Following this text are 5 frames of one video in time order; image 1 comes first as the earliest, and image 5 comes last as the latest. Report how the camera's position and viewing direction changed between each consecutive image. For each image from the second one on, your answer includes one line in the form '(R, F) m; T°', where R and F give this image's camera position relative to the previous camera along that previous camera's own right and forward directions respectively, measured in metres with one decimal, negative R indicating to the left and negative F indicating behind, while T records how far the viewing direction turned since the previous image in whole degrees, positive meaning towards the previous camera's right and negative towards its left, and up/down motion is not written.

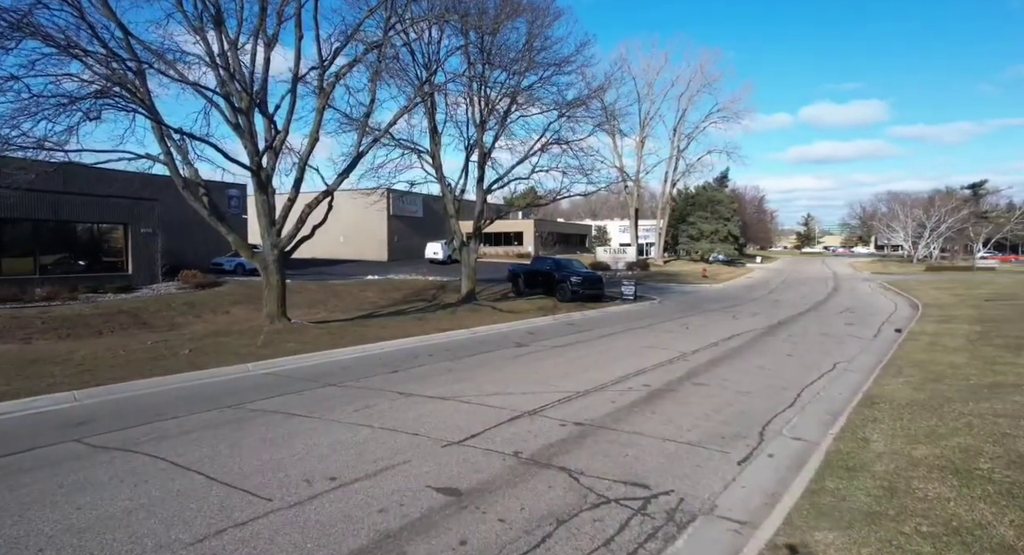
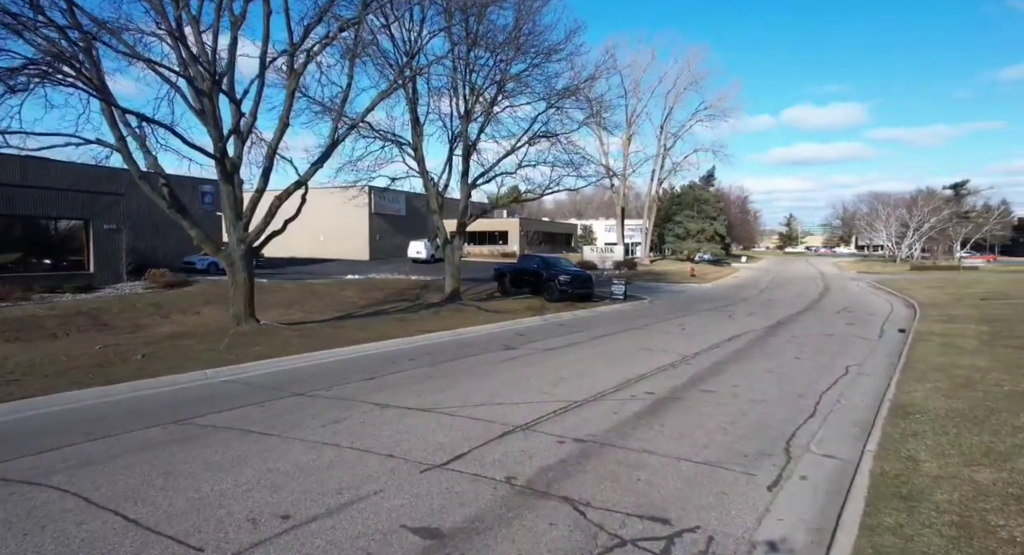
(-0.1, +1.1) m; +1°
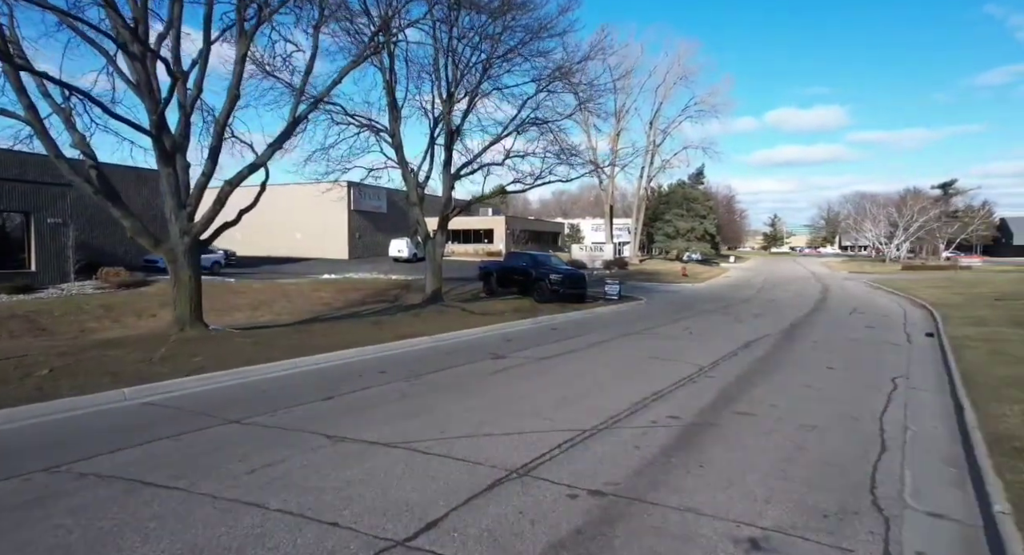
(-0.1, +1.9) m; +1°
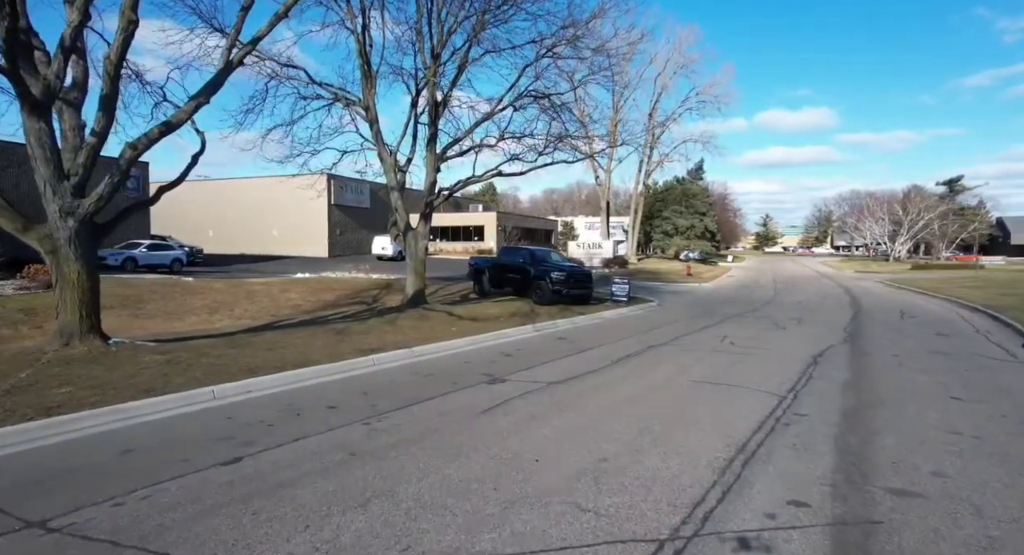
(-0.2, +3.2) m; +1°
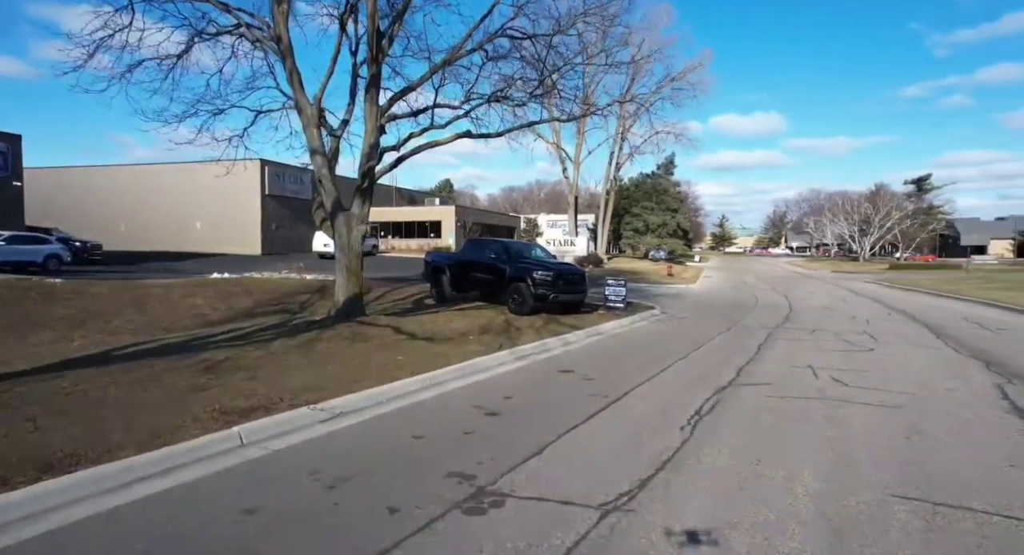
(-0.3, +5.2) m; +4°
